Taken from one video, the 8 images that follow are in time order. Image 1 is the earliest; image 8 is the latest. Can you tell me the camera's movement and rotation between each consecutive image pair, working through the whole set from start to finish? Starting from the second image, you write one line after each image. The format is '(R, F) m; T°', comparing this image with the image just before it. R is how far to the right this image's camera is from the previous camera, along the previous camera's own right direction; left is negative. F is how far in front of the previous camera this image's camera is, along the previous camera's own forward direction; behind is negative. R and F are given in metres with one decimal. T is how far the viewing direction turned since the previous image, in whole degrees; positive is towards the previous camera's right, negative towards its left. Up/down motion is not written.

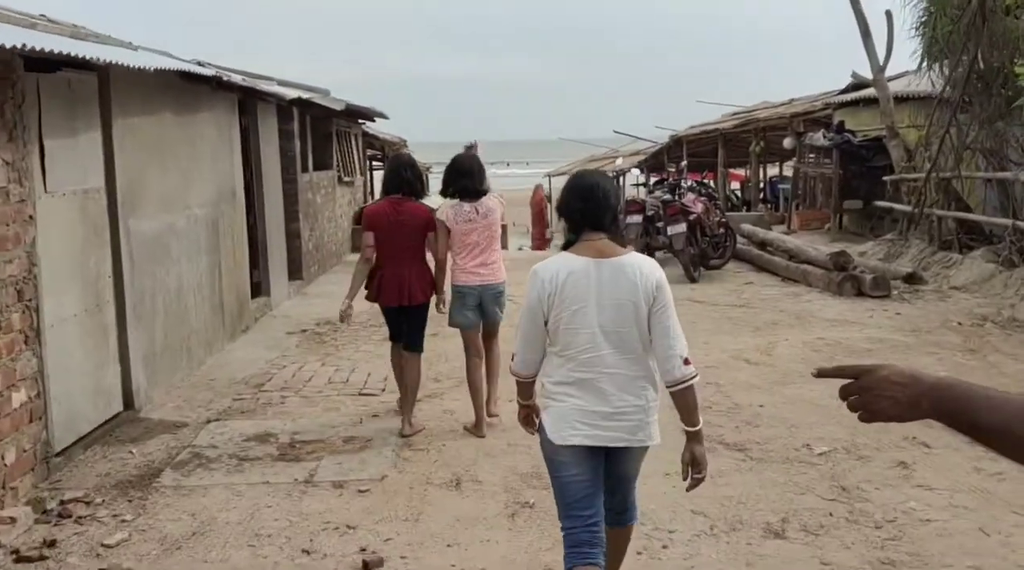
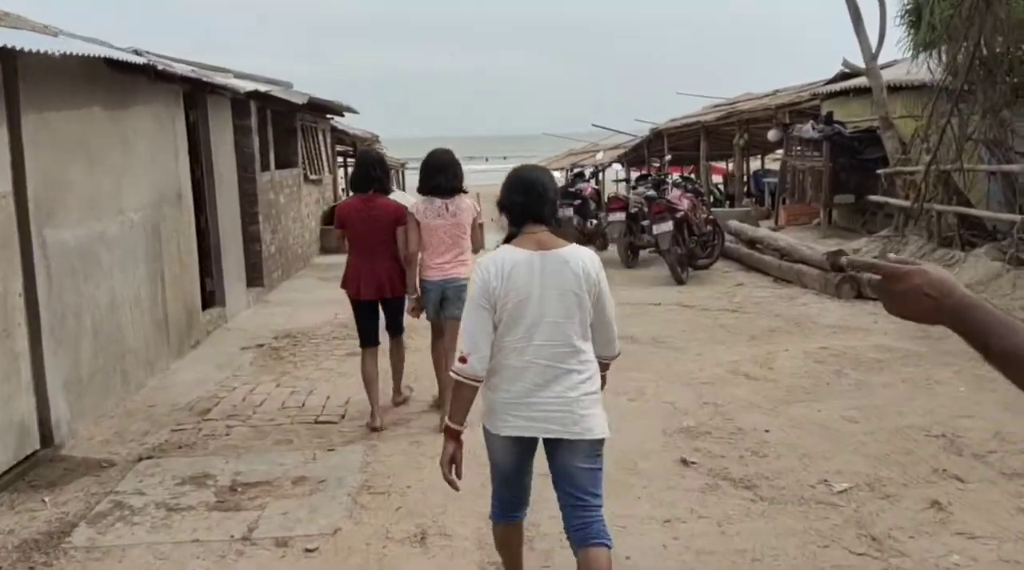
(0.0, +0.7) m; +1°
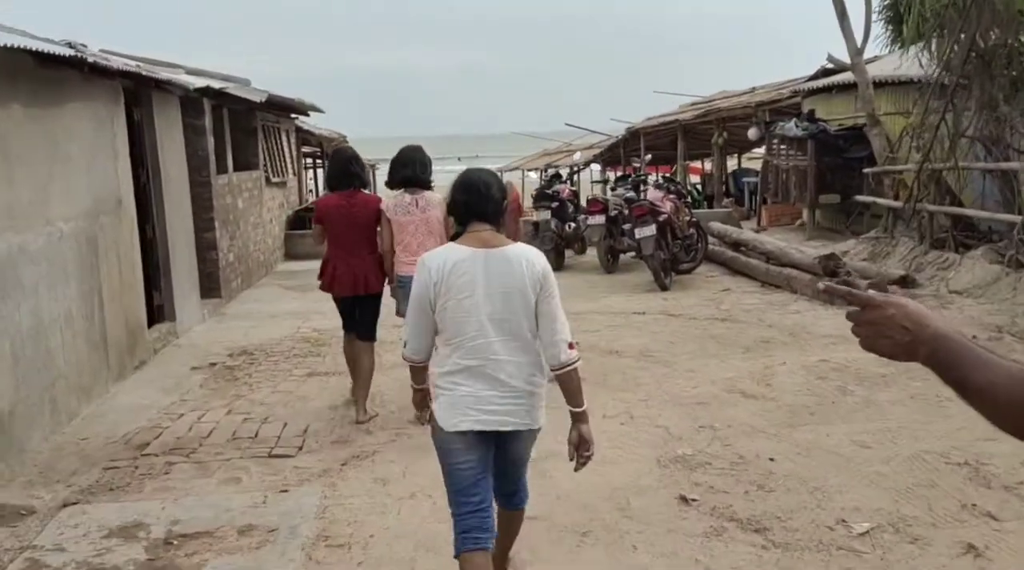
(0.0, +0.5) m; +2°
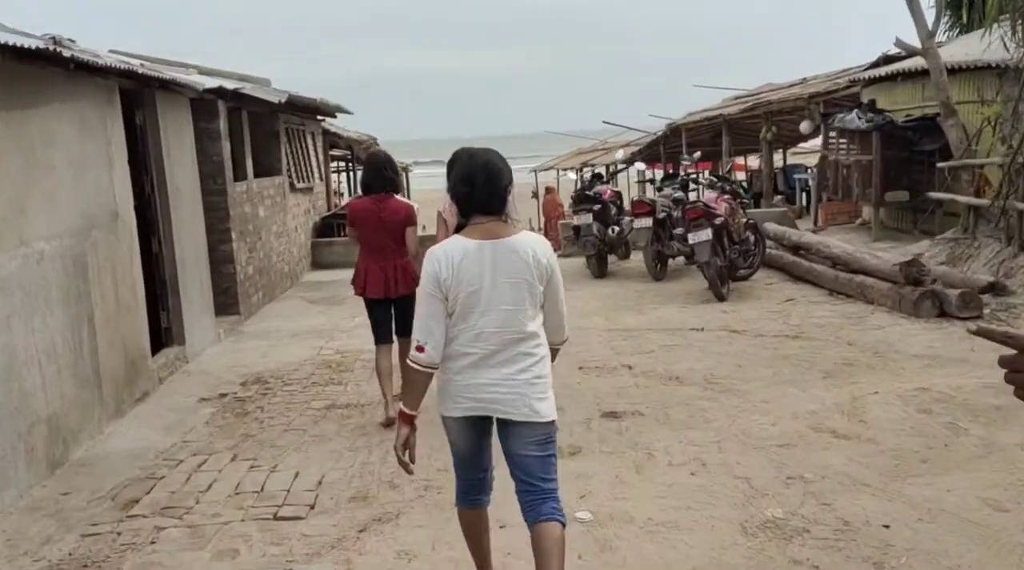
(-0.1, +0.8) m; -2°
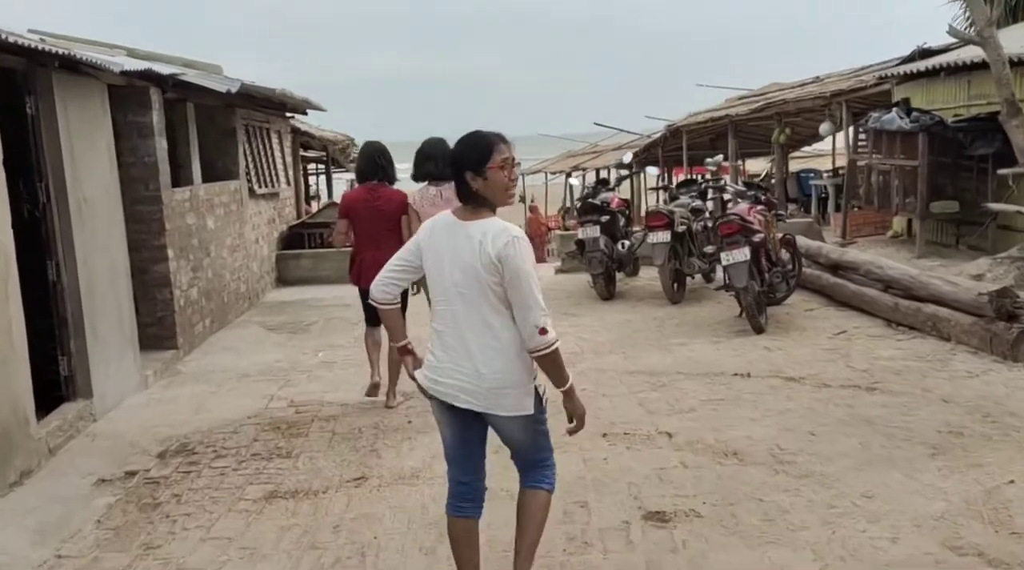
(-0.1, +1.5) m; +1°
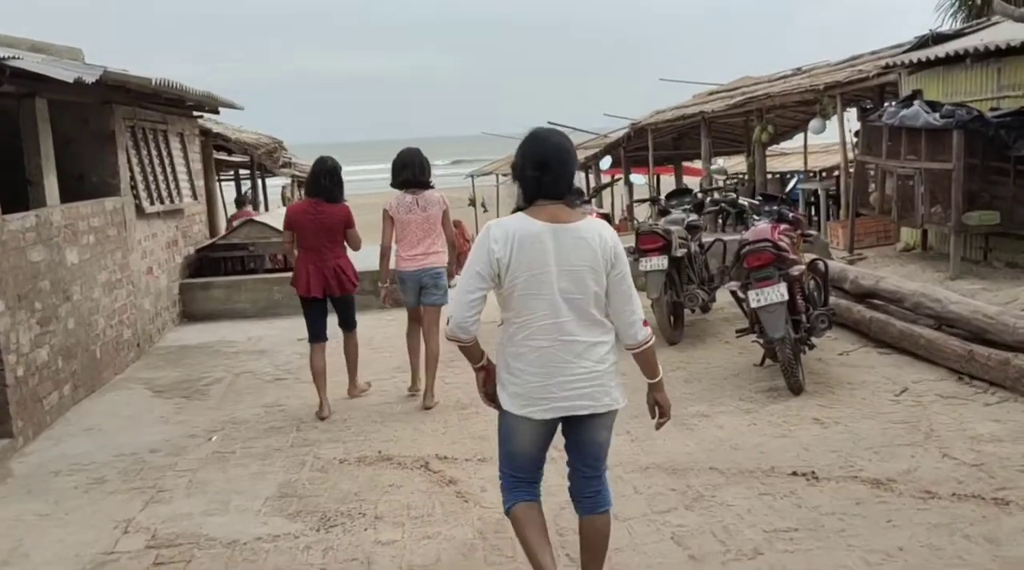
(-0.1, +1.8) m; +3°
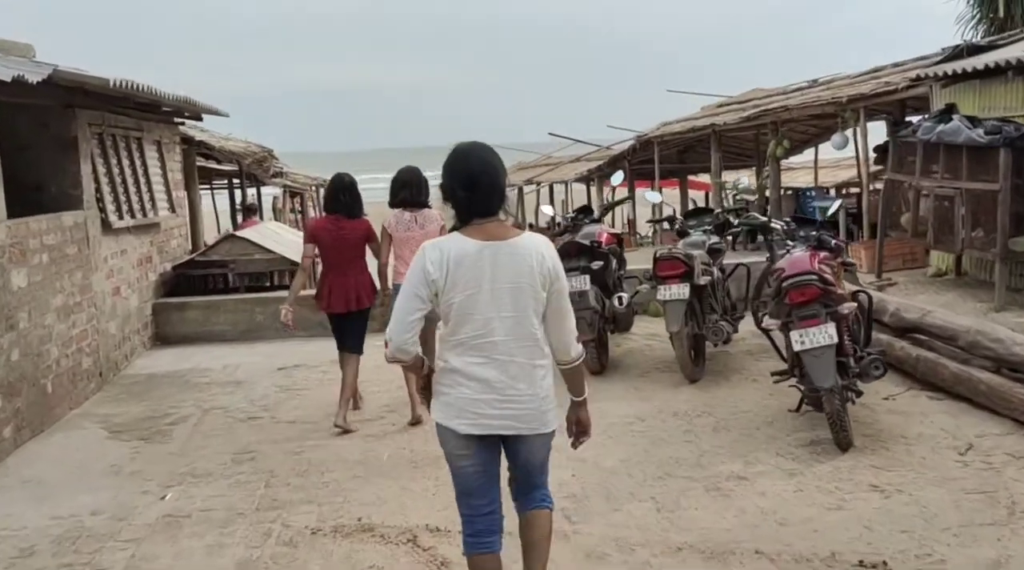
(0.0, +0.7) m; 0°
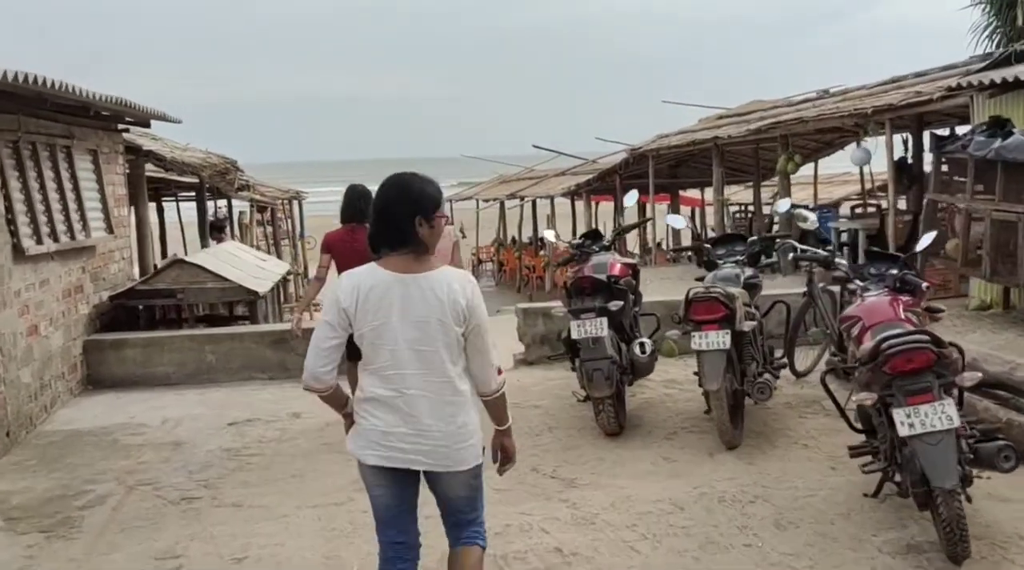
(-0.1, +1.2) m; +2°
